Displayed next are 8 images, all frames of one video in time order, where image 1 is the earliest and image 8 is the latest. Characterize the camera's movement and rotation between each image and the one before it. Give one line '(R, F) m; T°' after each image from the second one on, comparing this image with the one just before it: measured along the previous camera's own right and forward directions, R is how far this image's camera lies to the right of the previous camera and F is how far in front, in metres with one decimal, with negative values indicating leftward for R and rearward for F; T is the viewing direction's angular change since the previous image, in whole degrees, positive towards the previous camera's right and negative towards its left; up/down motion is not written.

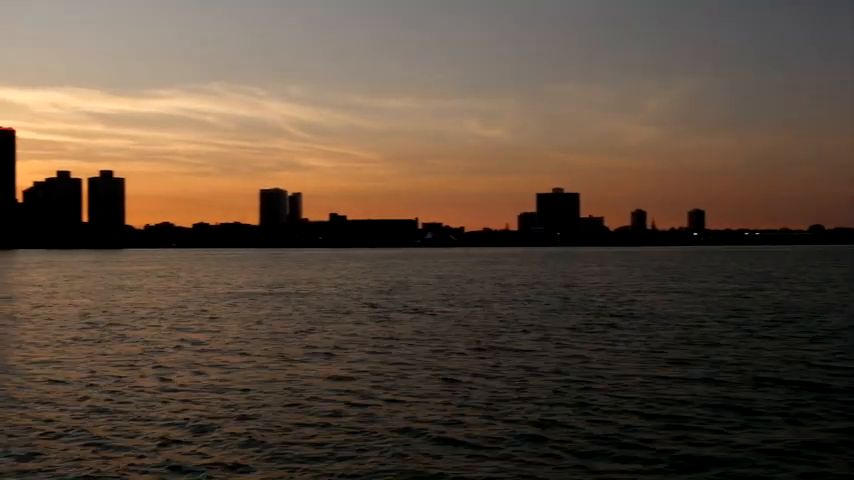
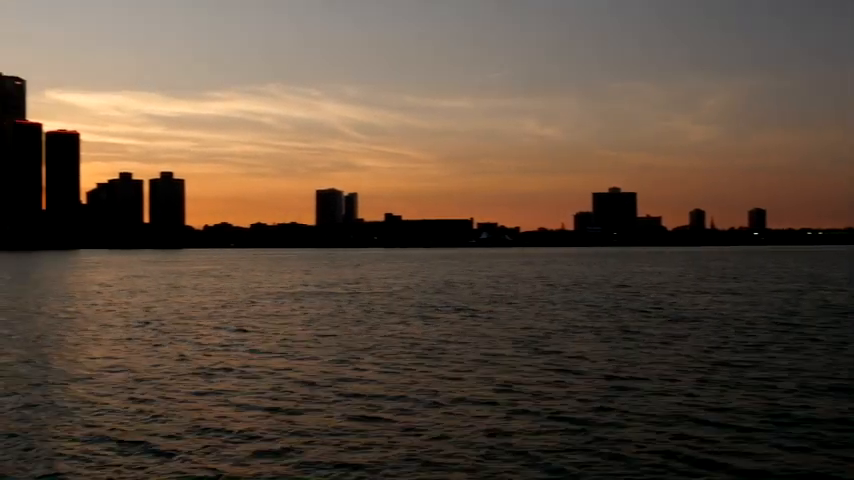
(+0.5, +0.8) m; -3°
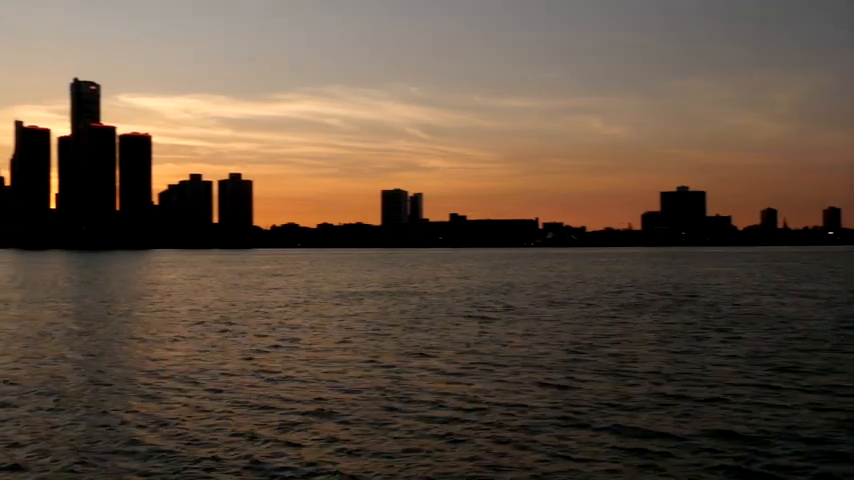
(+0.6, +0.4) m; -4°
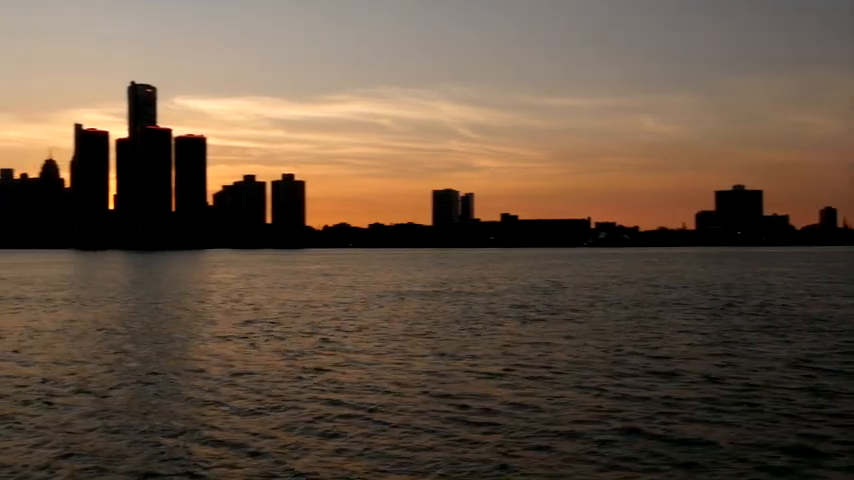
(+0.4, +0.3) m; -3°
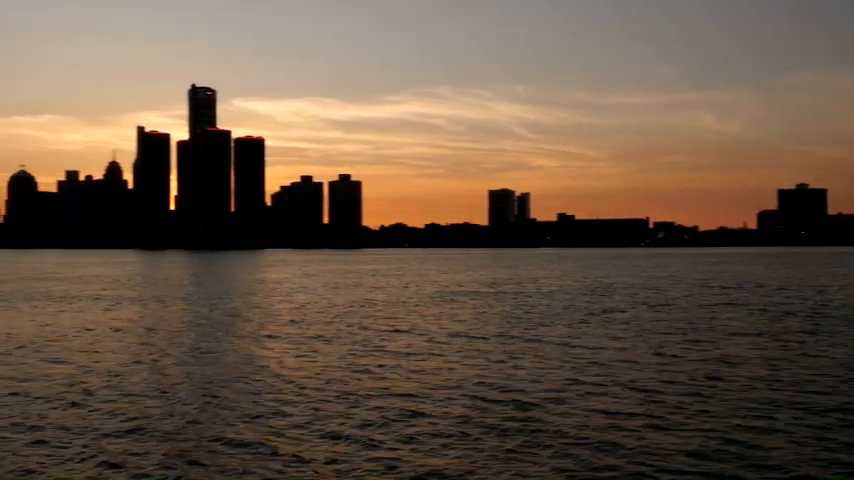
(+0.4, +0.3) m; -3°
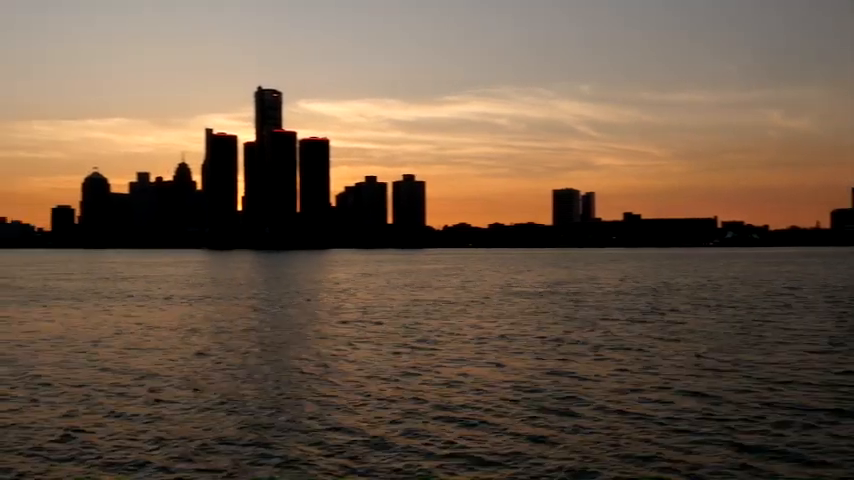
(+0.5, -0.2) m; -4°
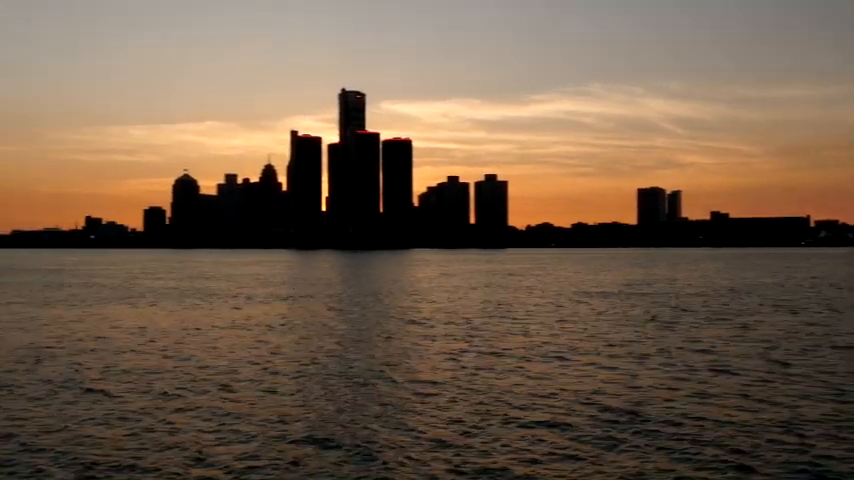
(+0.8, +0.1) m; -5°
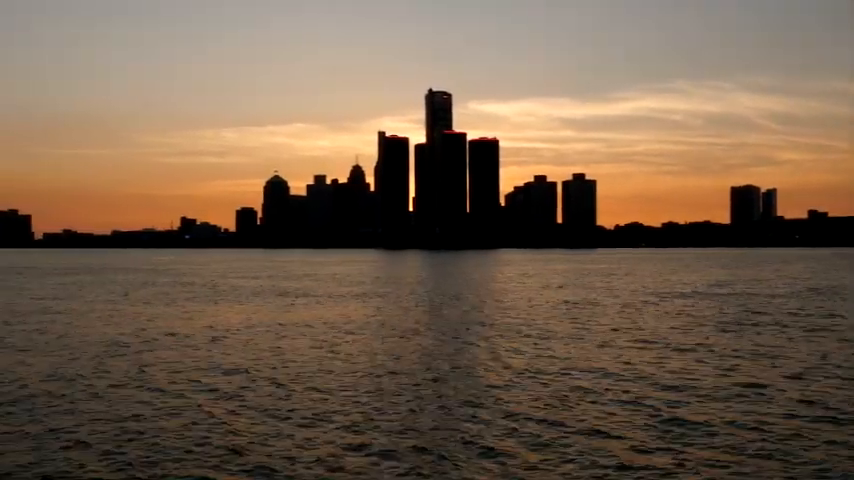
(+1.1, 0.0) m; -5°
